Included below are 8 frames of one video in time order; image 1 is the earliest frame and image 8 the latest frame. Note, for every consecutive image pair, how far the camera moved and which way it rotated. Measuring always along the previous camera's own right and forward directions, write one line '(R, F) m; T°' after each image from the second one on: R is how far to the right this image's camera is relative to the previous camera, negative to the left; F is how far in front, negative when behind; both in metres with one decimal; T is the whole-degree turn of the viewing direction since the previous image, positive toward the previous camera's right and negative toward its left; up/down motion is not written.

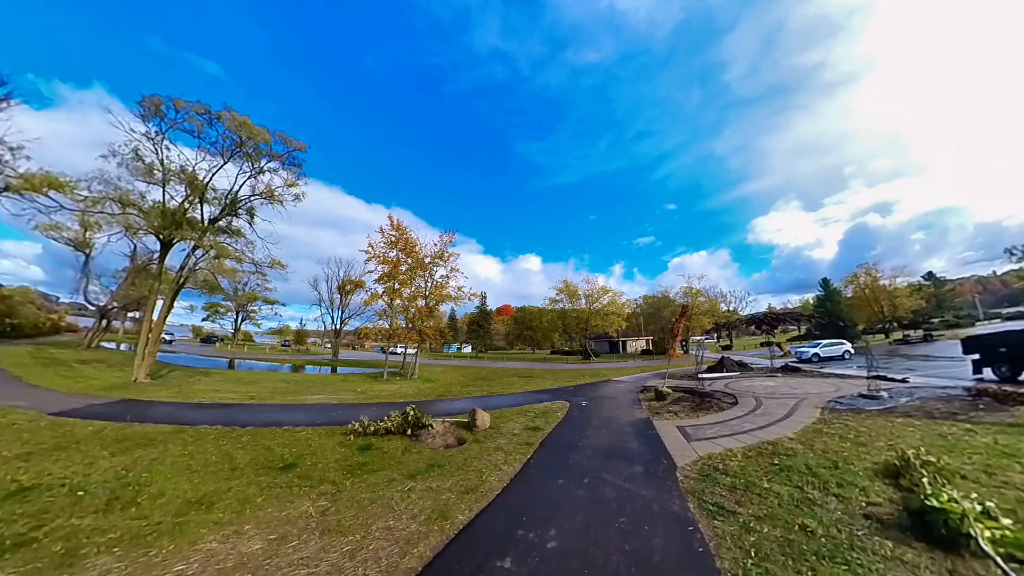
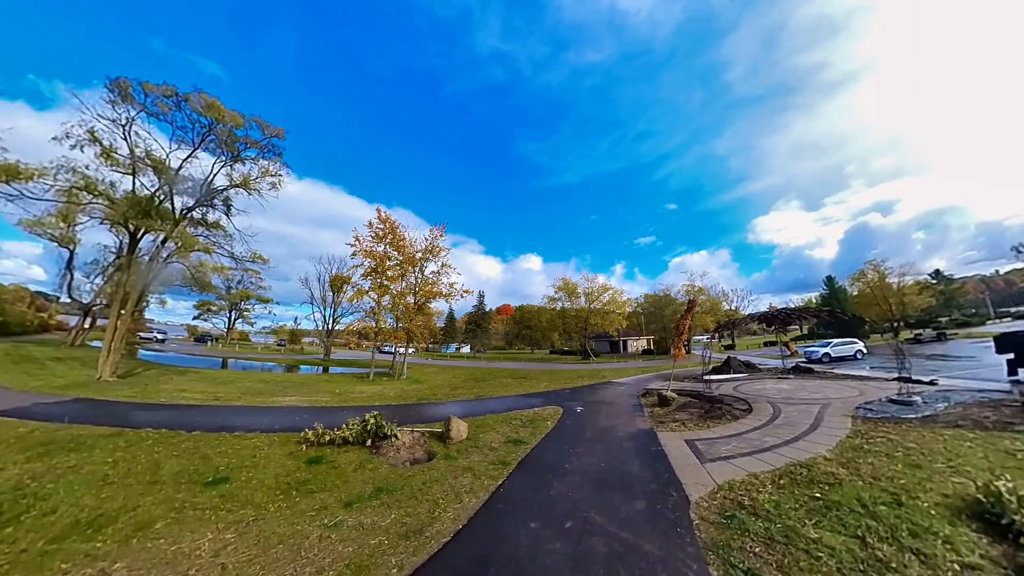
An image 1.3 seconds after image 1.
(+0.5, +1.4) m; 0°
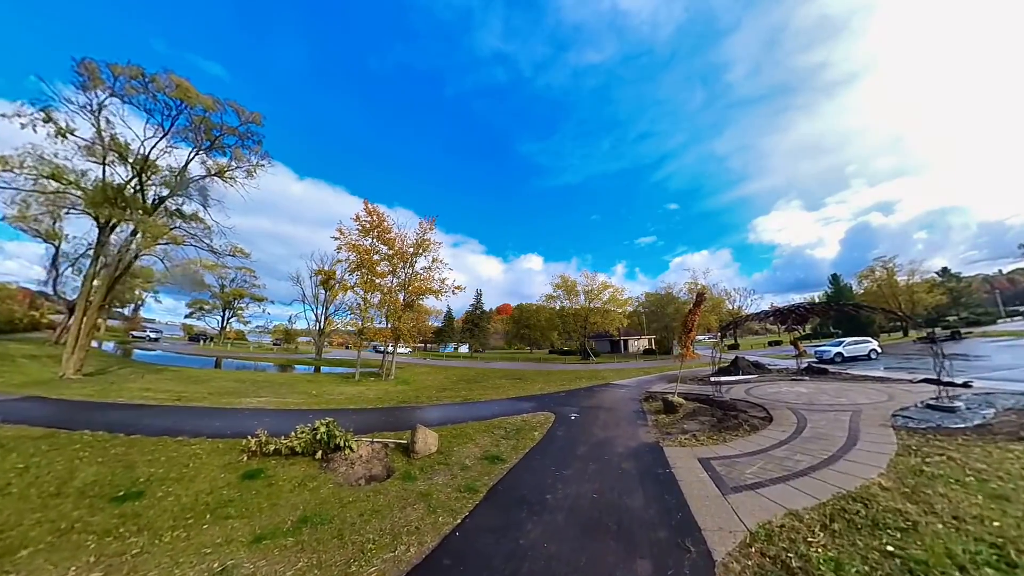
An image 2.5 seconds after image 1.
(+0.4, +1.3) m; 0°
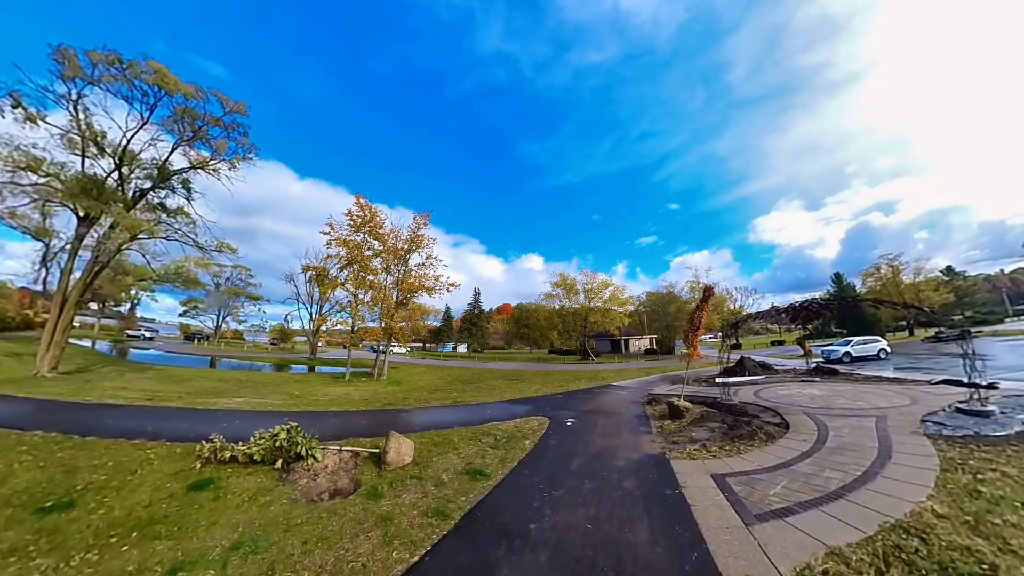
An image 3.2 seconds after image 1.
(+0.2, +0.8) m; 0°
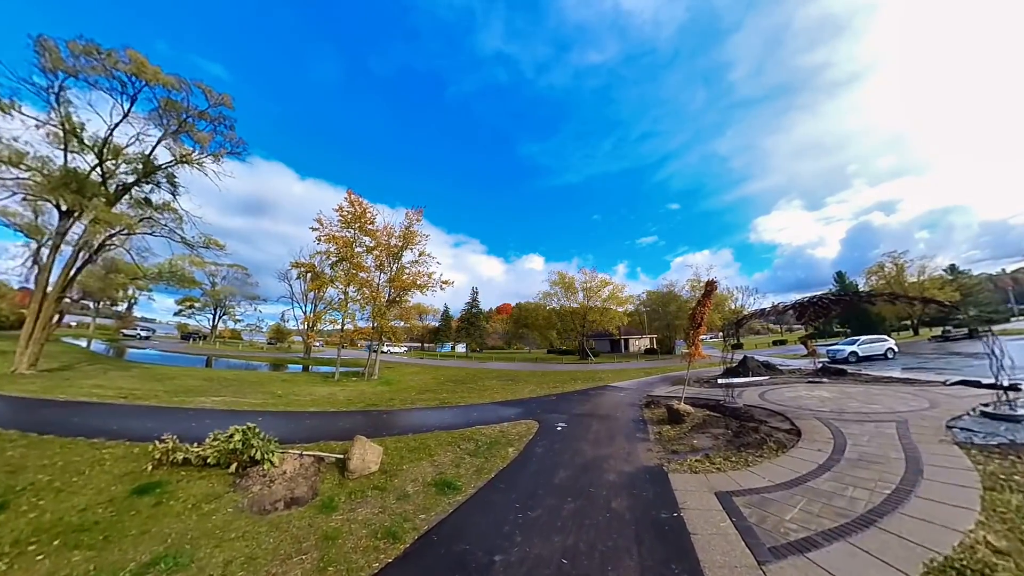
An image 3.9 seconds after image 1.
(+0.3, +0.7) m; 0°
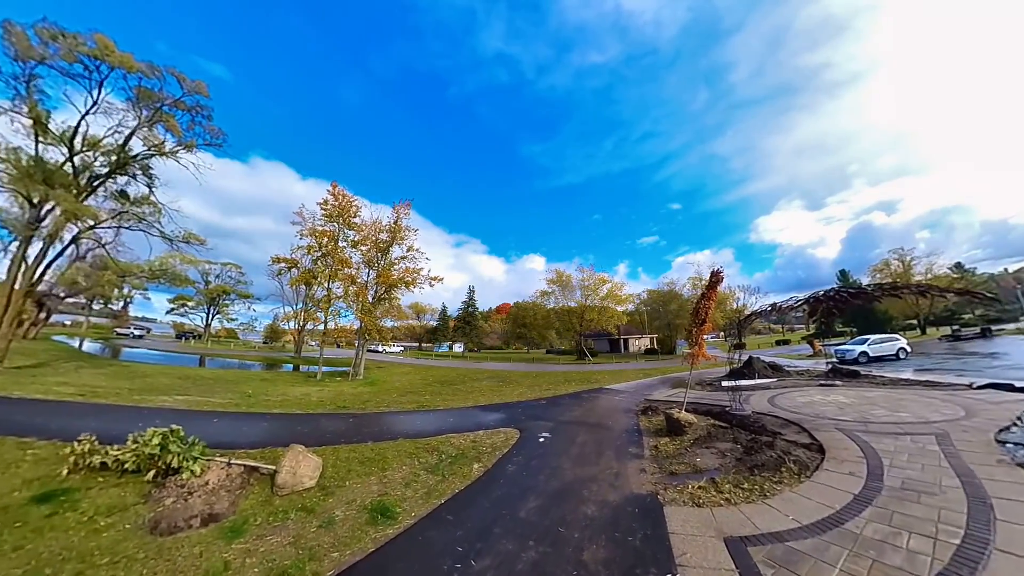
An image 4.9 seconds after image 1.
(+0.5, +1.1) m; 0°
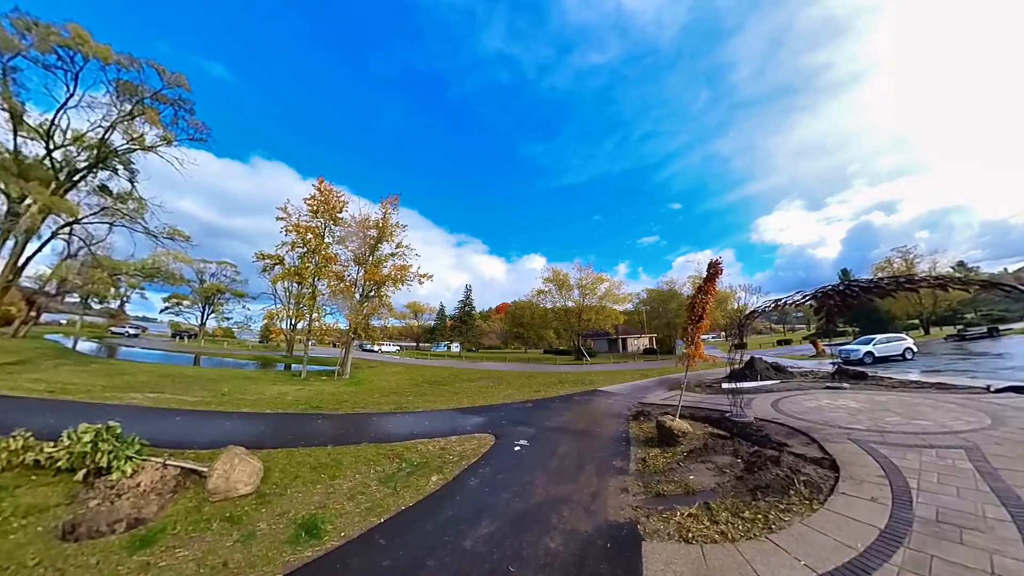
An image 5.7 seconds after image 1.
(+0.5, +0.8) m; 0°
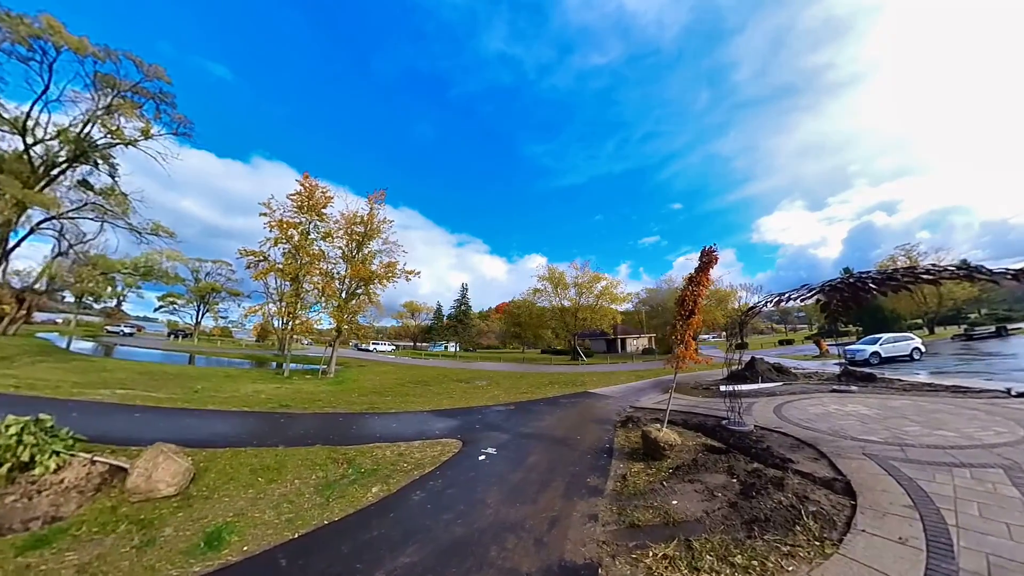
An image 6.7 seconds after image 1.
(+0.6, +0.8) m; 0°
